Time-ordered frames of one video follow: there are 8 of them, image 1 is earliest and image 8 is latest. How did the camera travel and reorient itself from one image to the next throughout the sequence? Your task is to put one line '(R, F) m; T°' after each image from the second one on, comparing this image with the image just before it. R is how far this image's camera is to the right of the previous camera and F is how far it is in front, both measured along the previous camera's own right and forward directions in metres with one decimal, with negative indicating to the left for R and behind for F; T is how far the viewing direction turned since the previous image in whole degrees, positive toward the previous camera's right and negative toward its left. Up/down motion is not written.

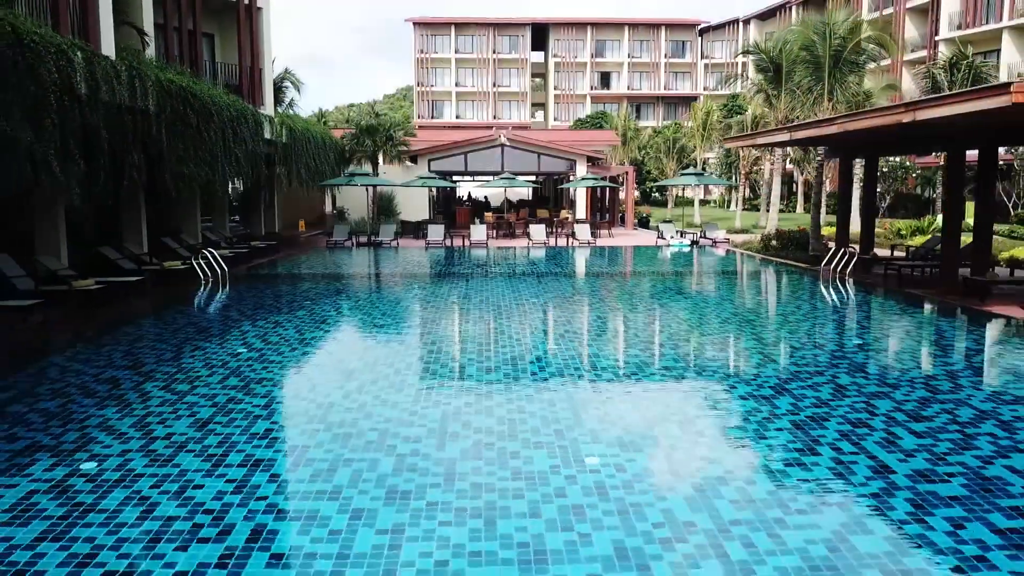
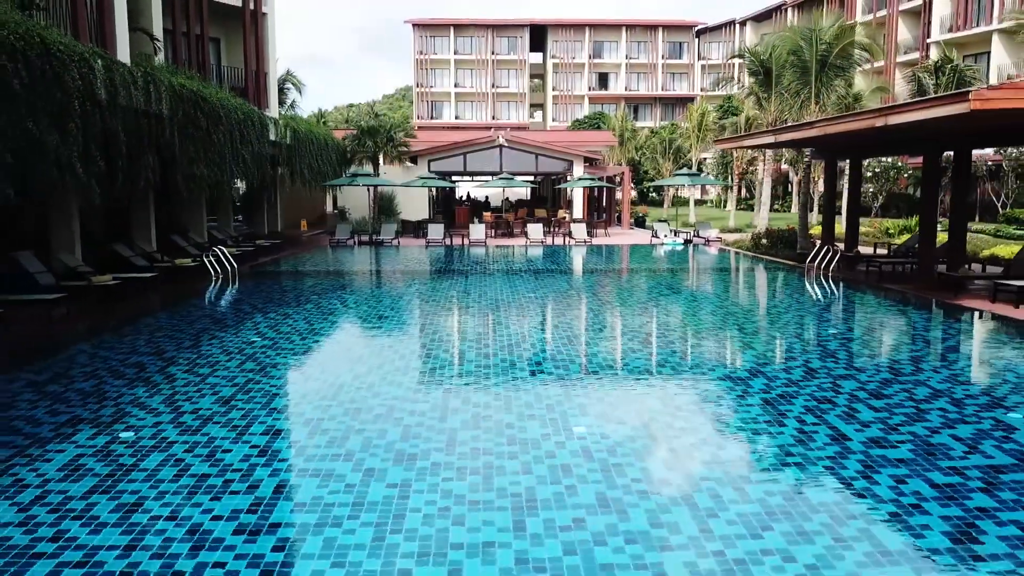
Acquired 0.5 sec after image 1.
(+0.1, -0.6) m; 0°
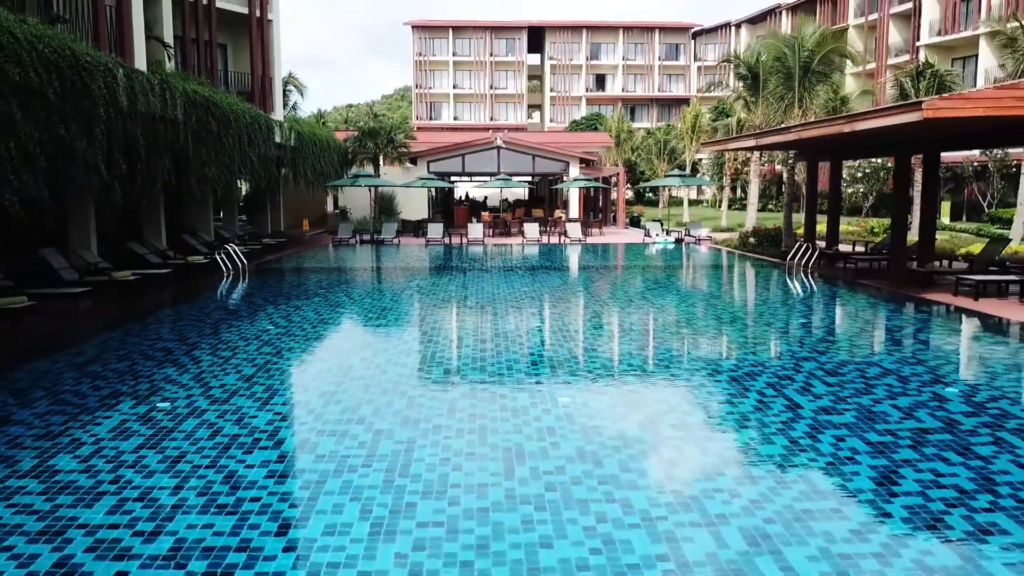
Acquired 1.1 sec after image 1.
(+0.1, -0.7) m; 0°
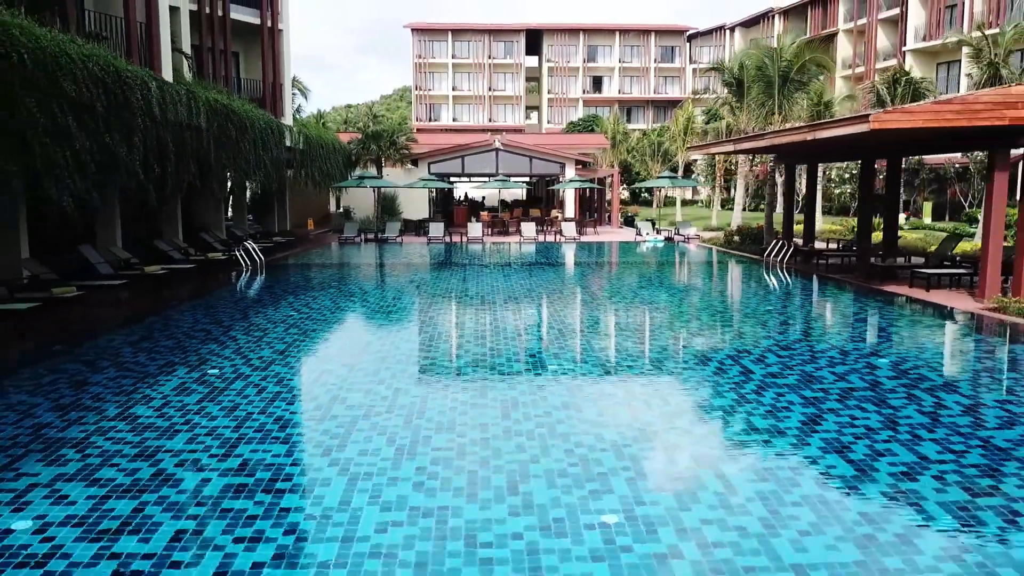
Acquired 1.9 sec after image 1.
(+0.1, -1.1) m; 0°
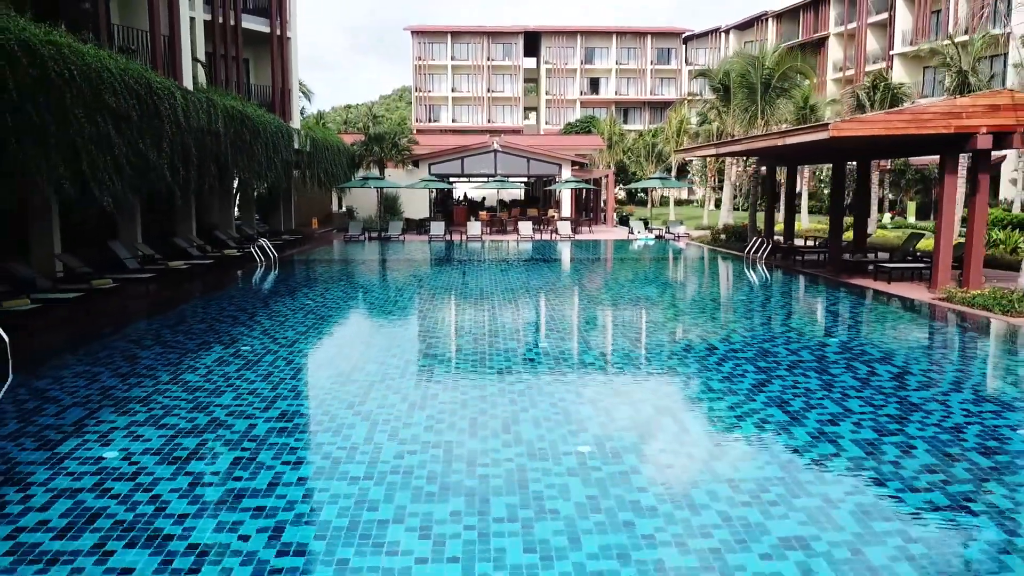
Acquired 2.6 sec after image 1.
(+0.1, -1.1) m; 0°
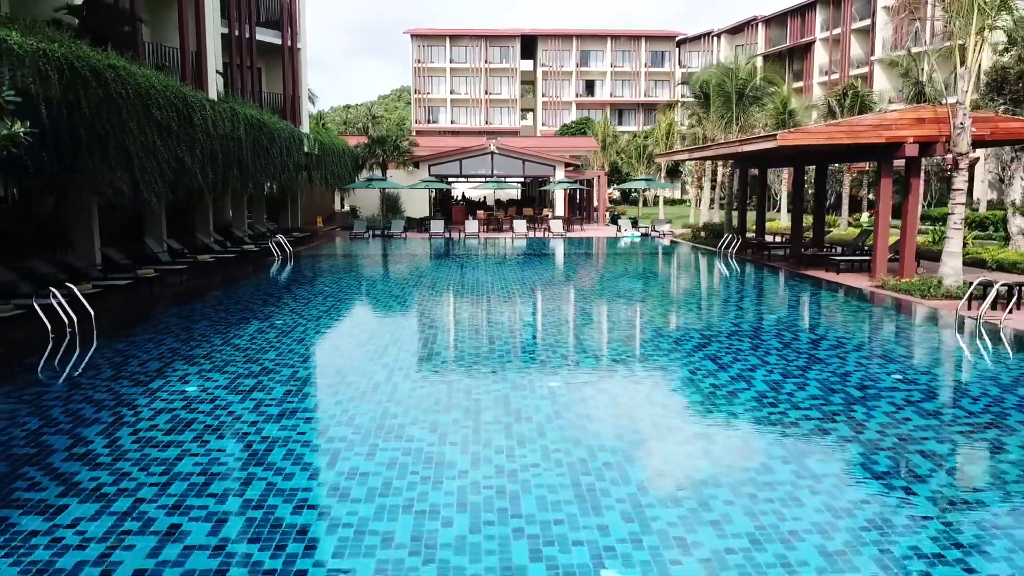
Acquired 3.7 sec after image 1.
(+0.2, -1.7) m; 0°
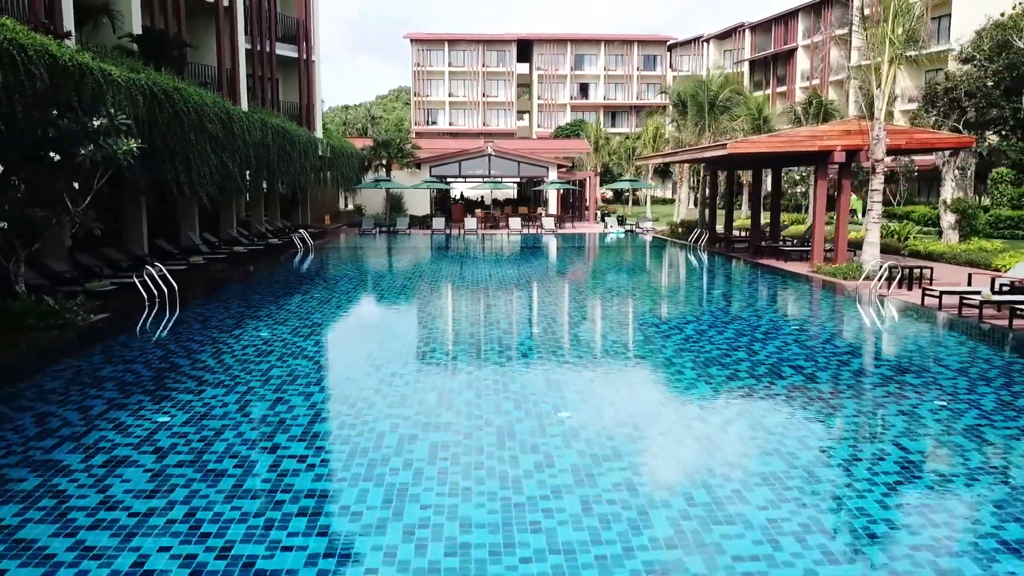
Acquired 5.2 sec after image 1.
(+0.2, -2.4) m; 0°
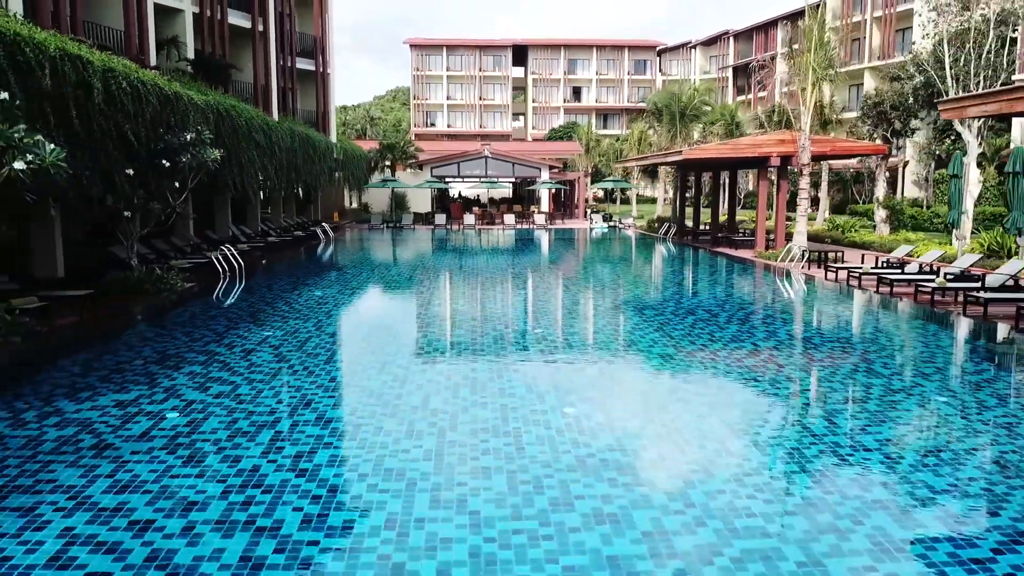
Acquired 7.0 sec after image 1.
(+0.2, -3.2) m; 0°
